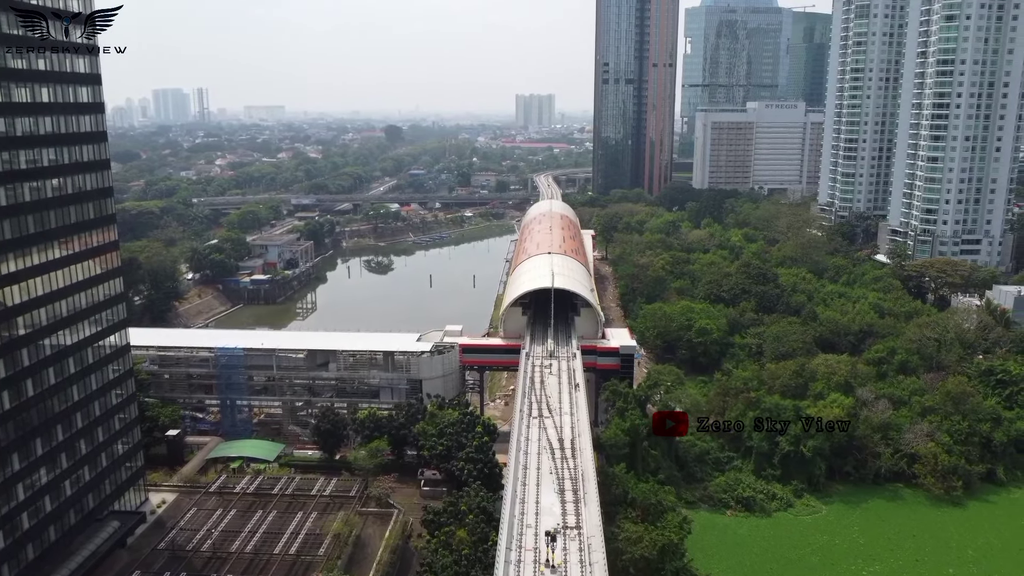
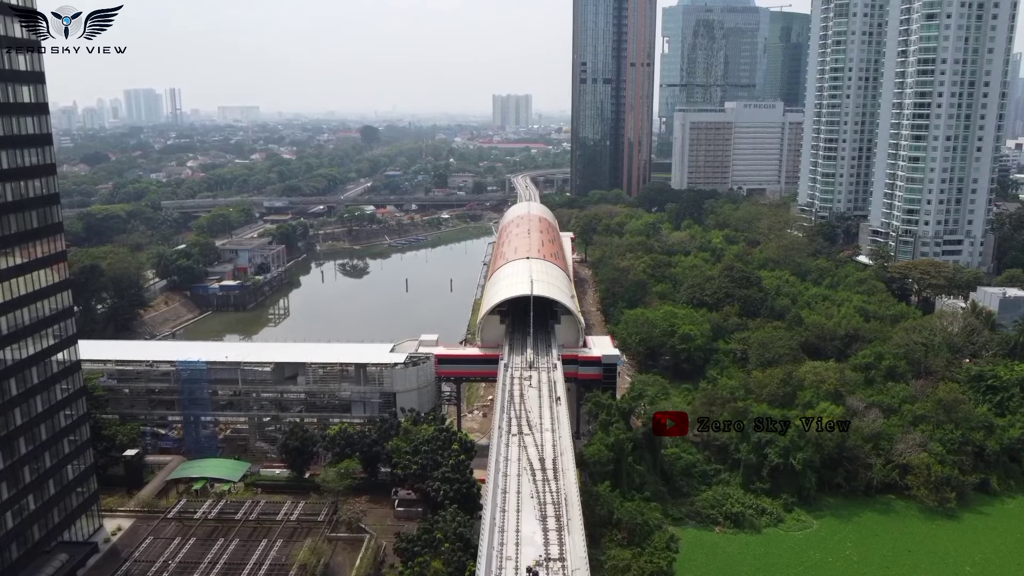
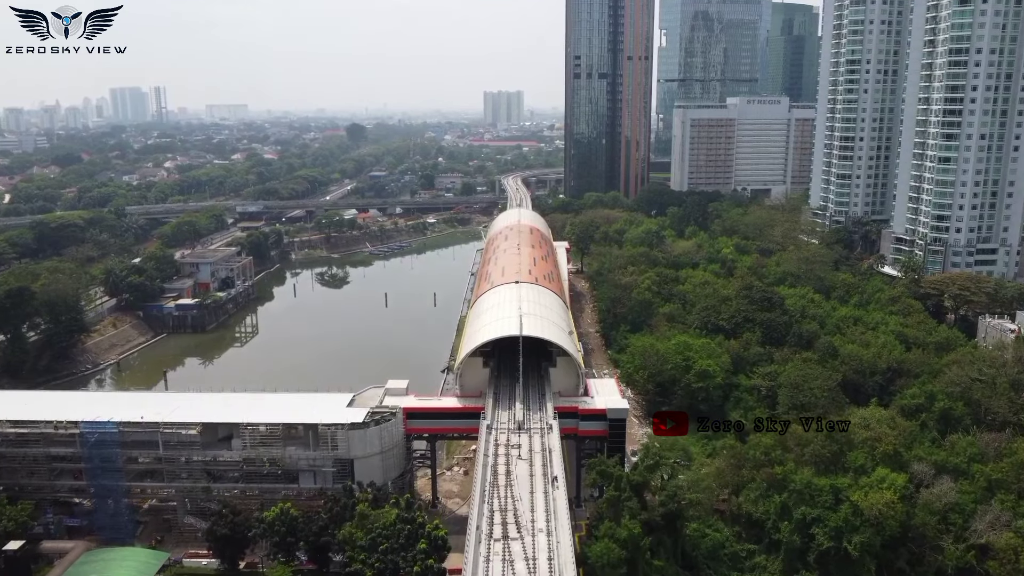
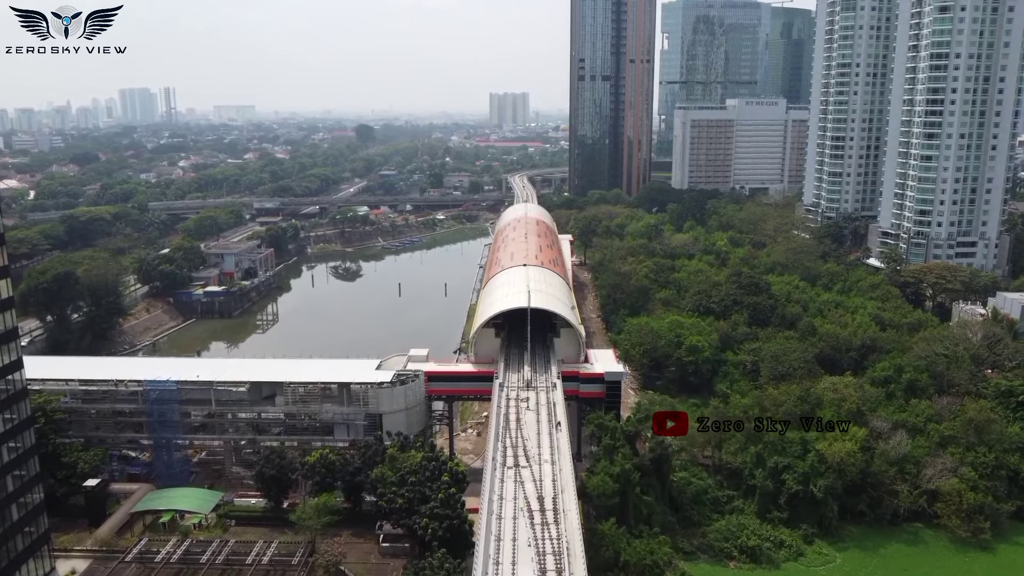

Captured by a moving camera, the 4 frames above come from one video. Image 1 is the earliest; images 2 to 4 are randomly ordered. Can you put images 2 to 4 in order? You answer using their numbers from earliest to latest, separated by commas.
2, 4, 3
